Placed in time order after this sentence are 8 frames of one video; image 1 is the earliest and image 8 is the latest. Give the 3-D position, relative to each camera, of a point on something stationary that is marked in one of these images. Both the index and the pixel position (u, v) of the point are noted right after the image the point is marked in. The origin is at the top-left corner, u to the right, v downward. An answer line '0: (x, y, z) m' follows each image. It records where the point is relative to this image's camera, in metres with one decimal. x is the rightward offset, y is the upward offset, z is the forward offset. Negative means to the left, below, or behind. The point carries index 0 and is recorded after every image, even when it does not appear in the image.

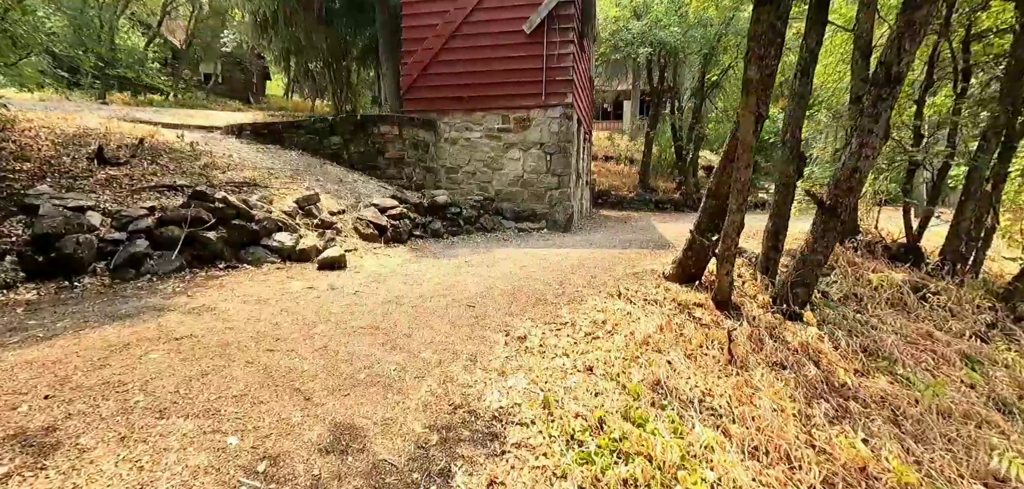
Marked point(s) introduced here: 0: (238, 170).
0: (-3.1, +0.8, +5.8) m
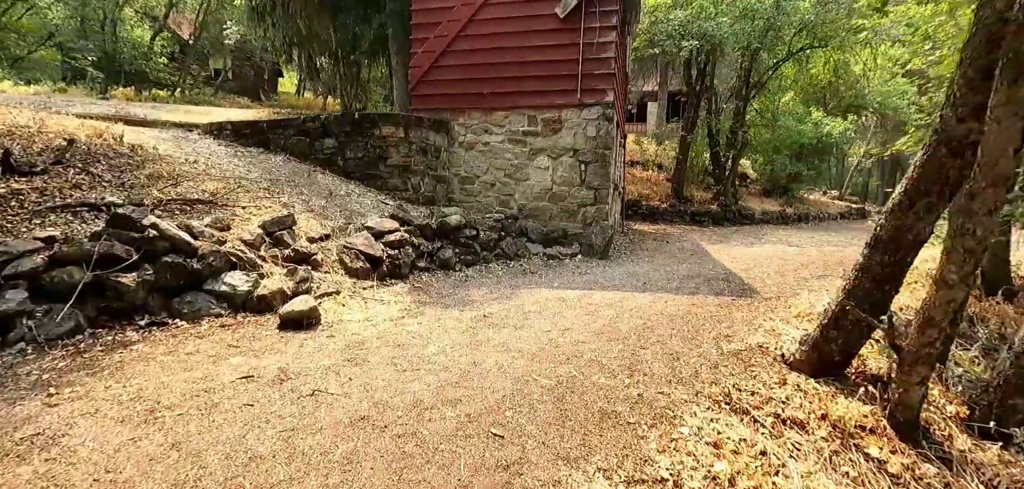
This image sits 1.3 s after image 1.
0: (-2.8, +0.6, +4.5) m
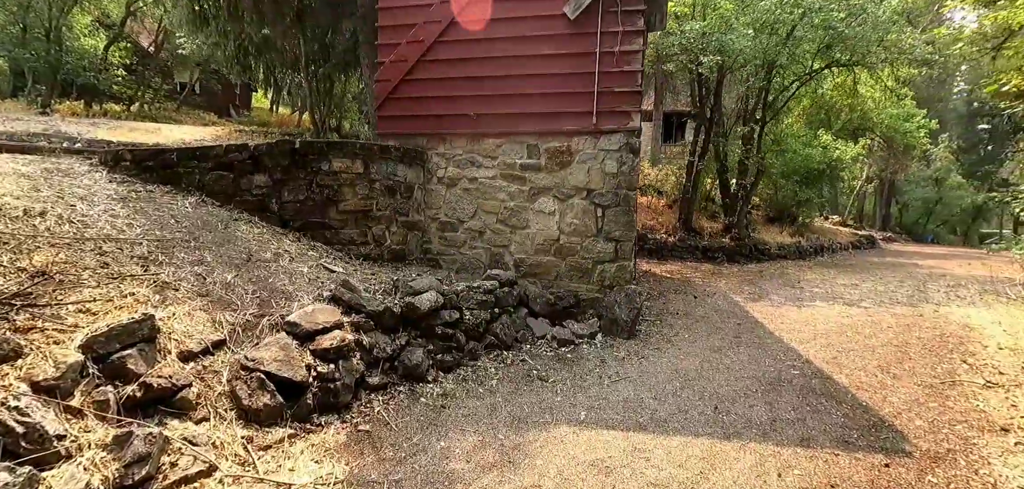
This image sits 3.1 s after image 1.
0: (-2.8, -0.1, +2.9) m
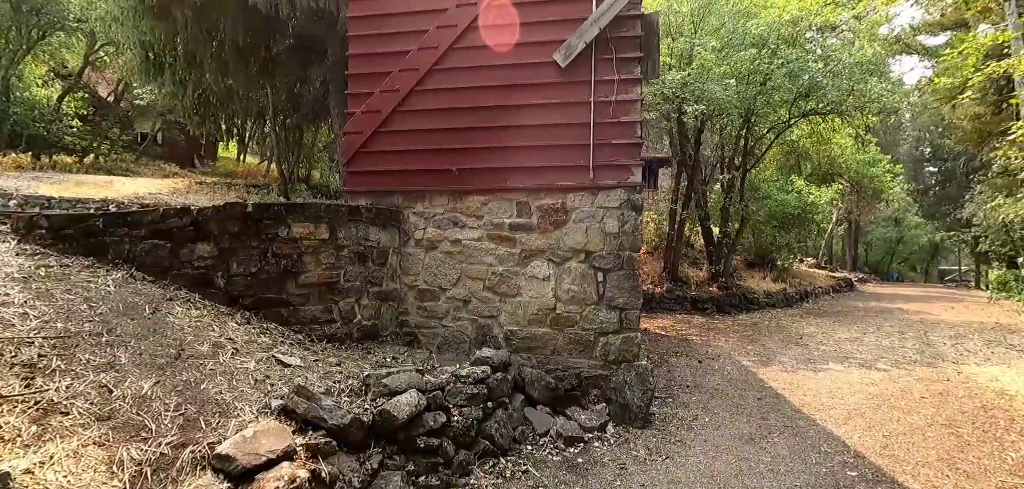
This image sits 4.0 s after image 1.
0: (-2.8, -0.5, +2.0) m
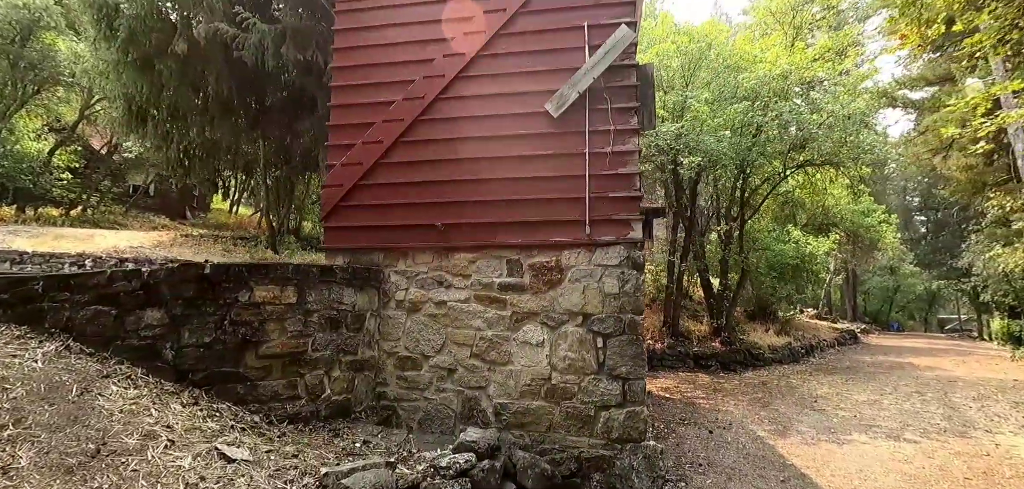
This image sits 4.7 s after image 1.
0: (-2.8, -0.8, +1.6) m
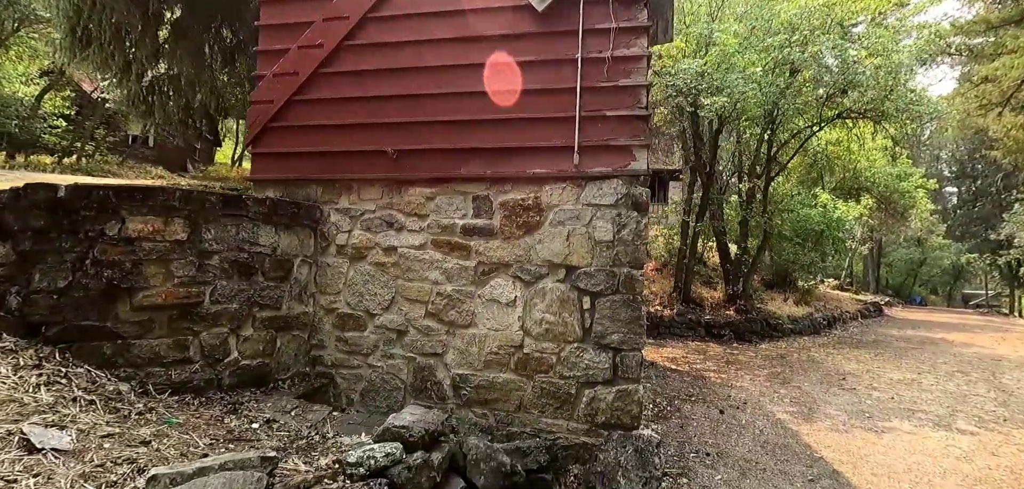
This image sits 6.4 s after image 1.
0: (-3.1, -0.5, +0.8) m
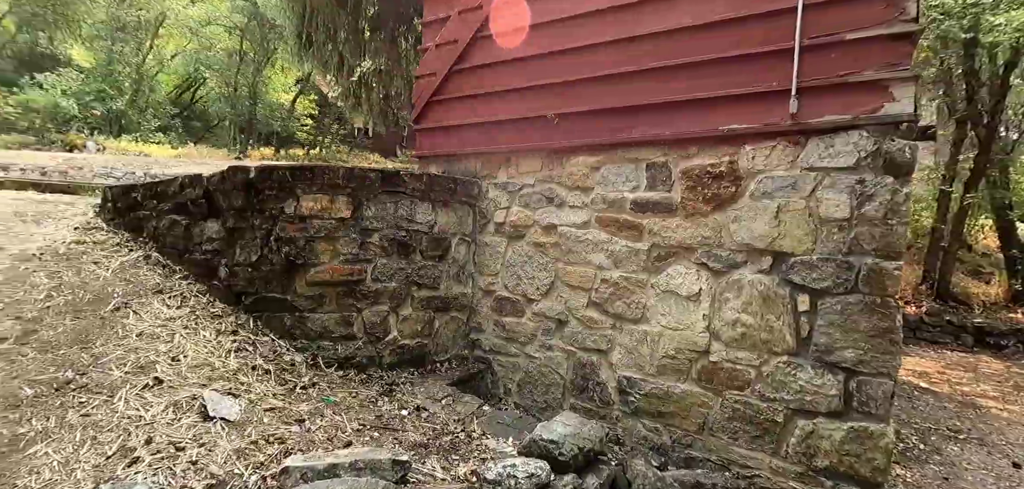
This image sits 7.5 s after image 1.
0: (-2.9, -0.4, +1.4) m
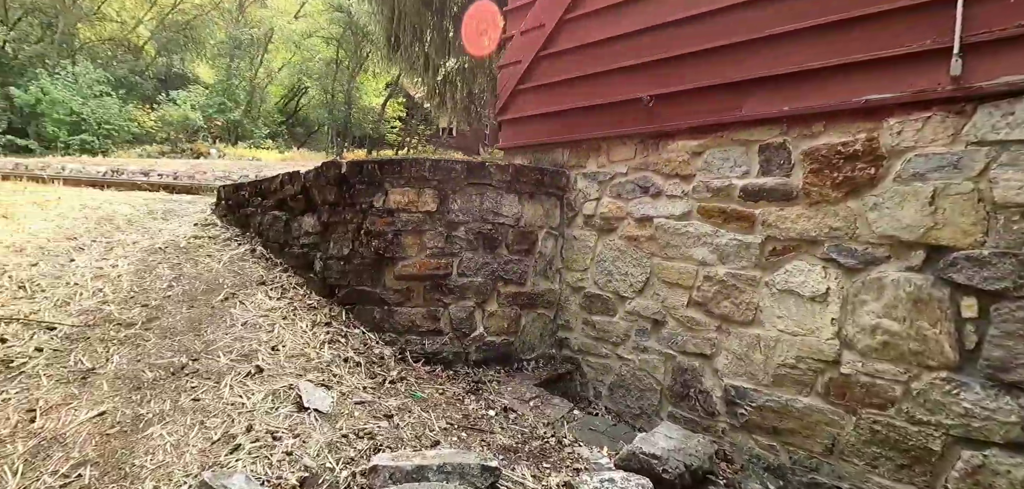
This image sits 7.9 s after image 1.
0: (-2.6, -0.4, +1.7) m
